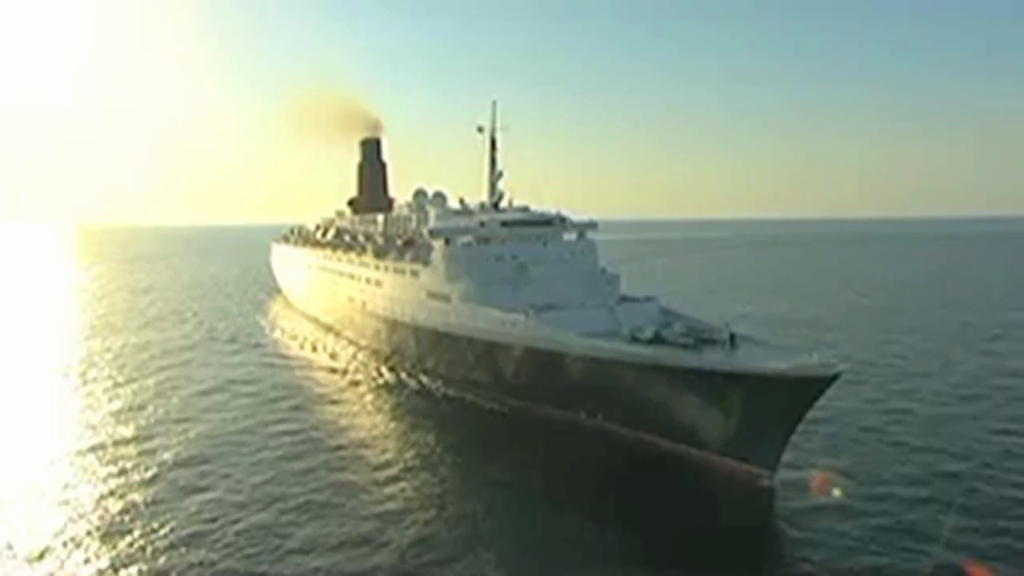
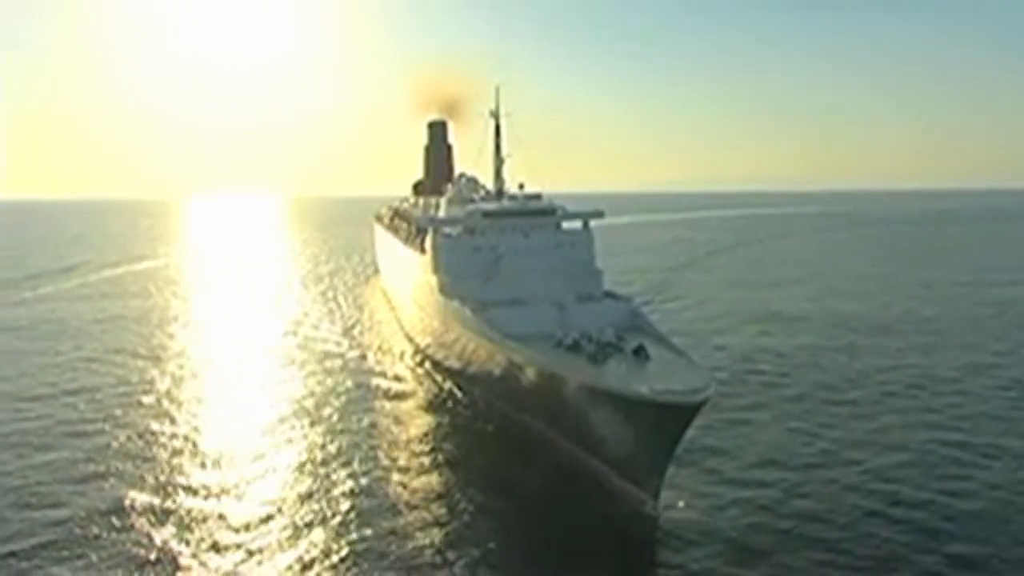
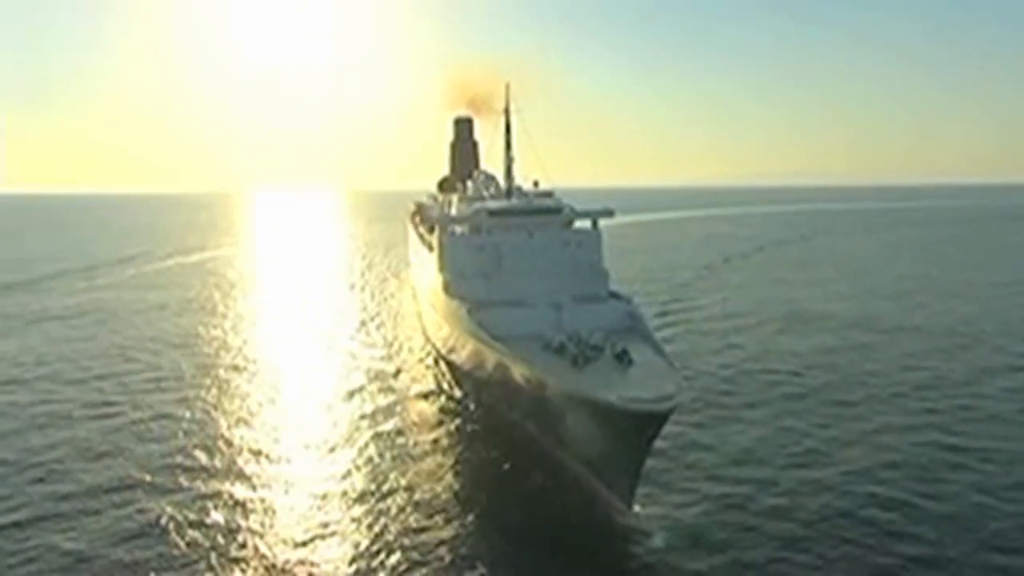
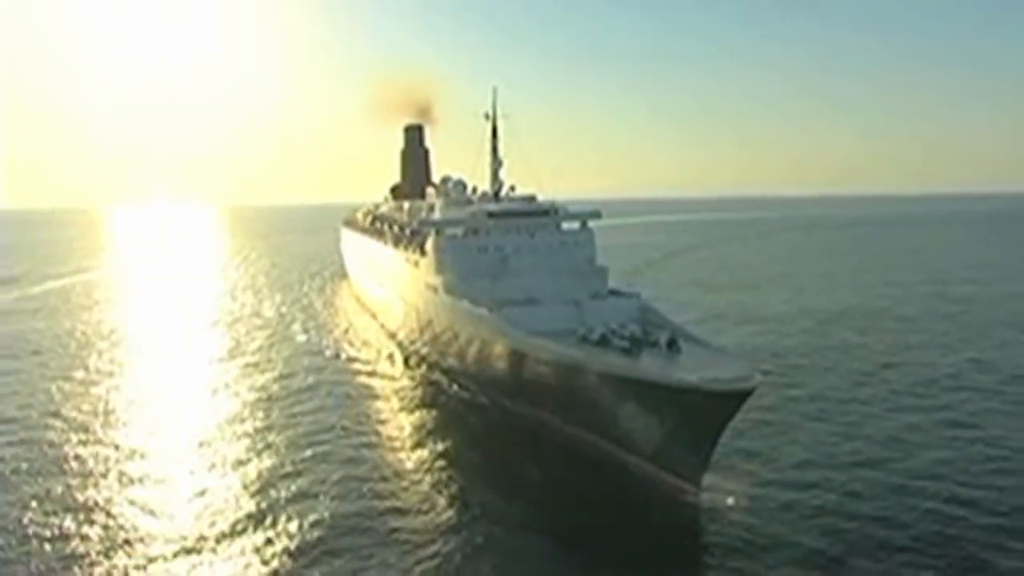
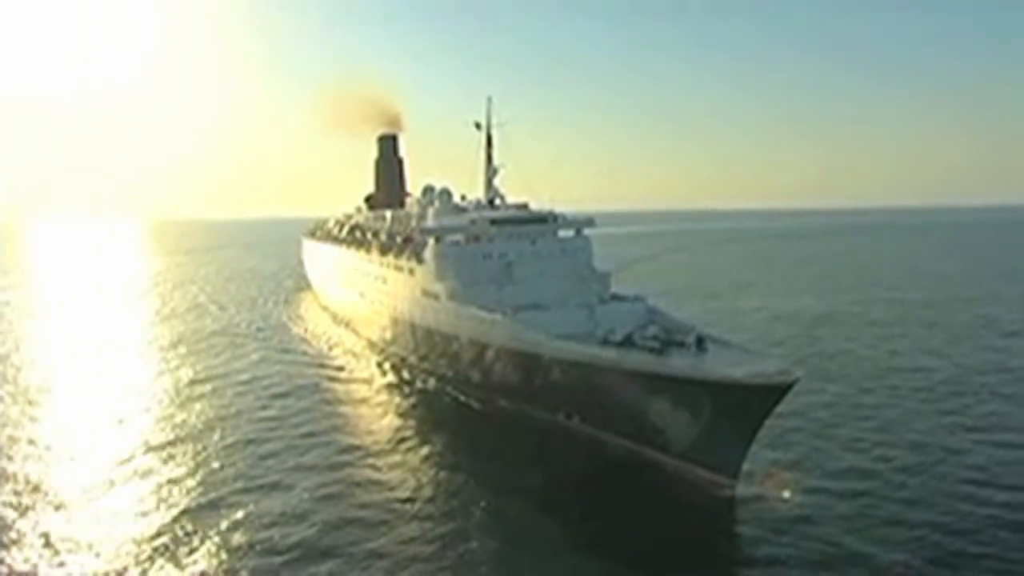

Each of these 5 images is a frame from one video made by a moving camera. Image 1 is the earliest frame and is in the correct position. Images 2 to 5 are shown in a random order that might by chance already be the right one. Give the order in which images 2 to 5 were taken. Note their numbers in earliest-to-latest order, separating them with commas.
5, 4, 2, 3
